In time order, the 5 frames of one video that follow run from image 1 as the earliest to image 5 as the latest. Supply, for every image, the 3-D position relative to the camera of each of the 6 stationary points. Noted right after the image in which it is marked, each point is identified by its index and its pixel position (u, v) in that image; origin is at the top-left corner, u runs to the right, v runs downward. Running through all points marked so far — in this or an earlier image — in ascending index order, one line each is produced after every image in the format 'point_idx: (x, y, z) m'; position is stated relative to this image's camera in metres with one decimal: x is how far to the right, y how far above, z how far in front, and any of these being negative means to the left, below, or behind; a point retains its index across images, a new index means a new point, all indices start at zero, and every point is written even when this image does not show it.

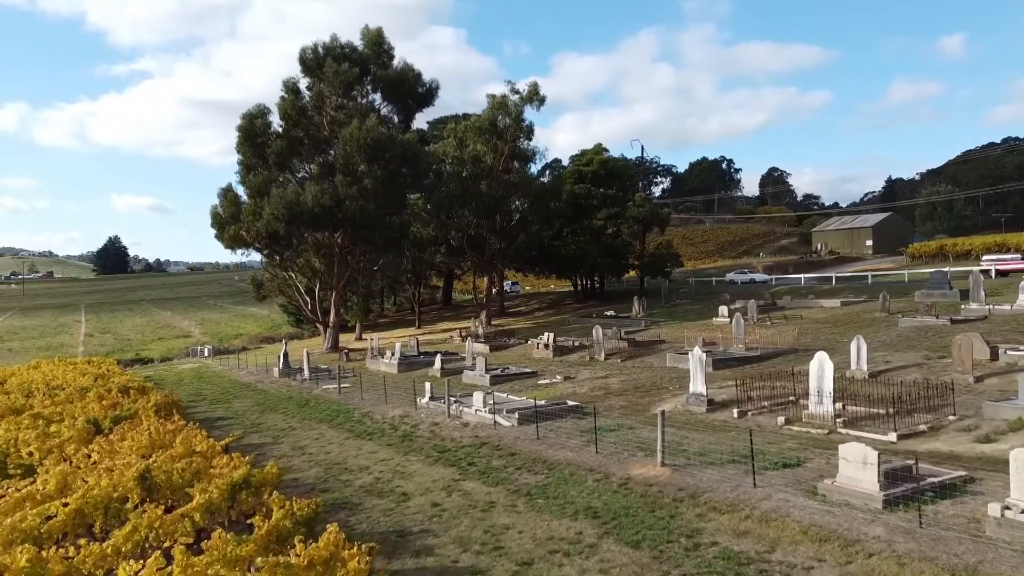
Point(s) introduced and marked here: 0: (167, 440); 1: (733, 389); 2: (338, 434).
0: (-6.2, -2.7, +14.5) m
1: (+5.0, -2.3, +18.2) m
2: (-4.0, -3.4, +19.1) m
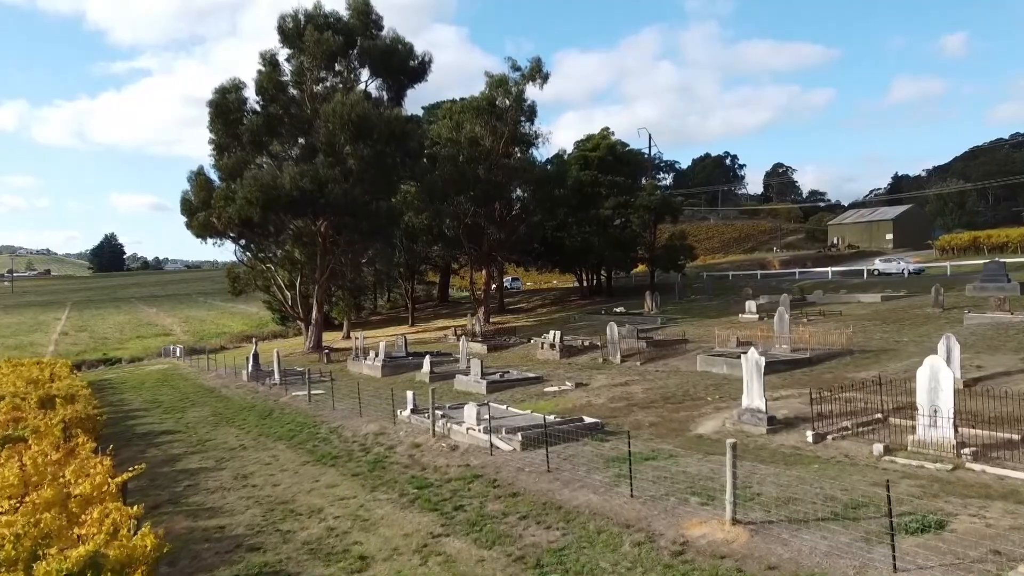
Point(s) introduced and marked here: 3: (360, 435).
0: (-6.1, -2.4, +10.7) m
1: (+5.0, -2.0, +14.3) m
2: (-4.0, -3.2, +15.2) m
3: (-3.0, -2.9, +16.2) m
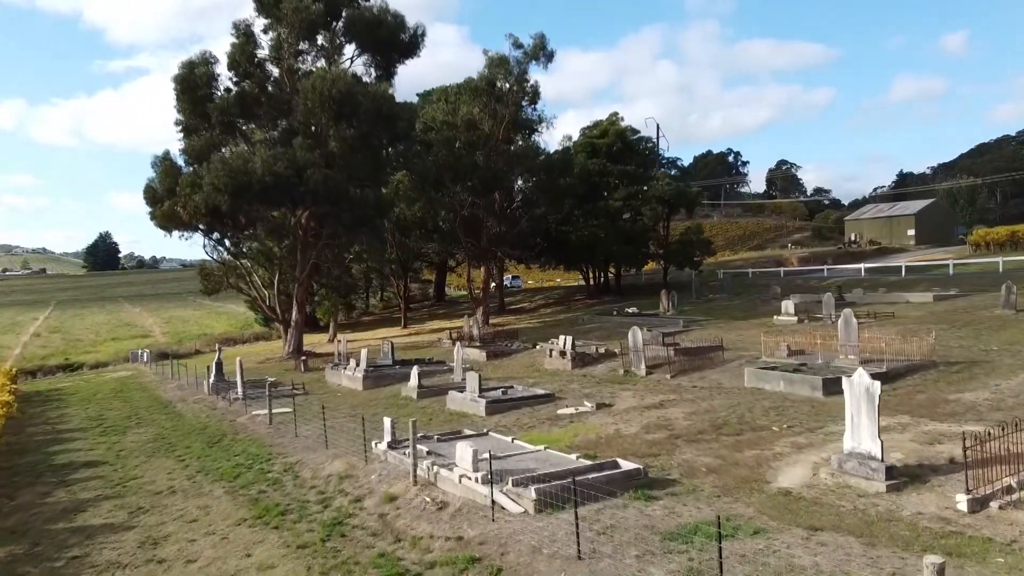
0: (-6.0, -2.4, +6.8) m
1: (+5.1, -2.0, +10.5) m
2: (-3.9, -3.1, +11.4) m
3: (-2.9, -2.9, +12.4) m
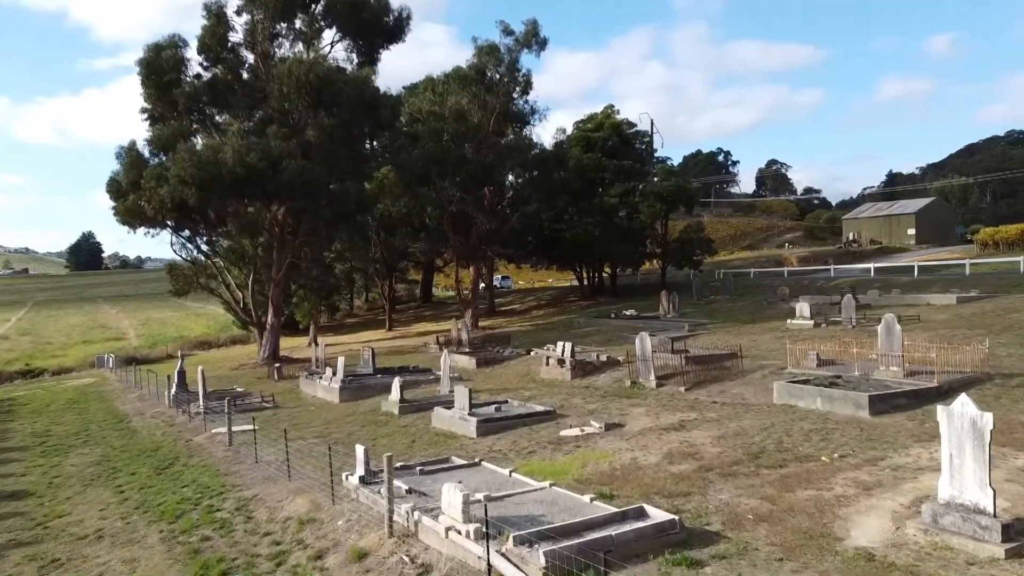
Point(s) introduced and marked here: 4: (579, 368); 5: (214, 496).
0: (-5.9, -2.4, +4.6) m
1: (+5.1, -2.0, +8.4) m
2: (-3.9, -3.1, +9.2) m
3: (-2.9, -2.9, +10.2) m
4: (+1.6, -1.9, +19.8) m
5: (-4.4, -3.1, +12.0) m
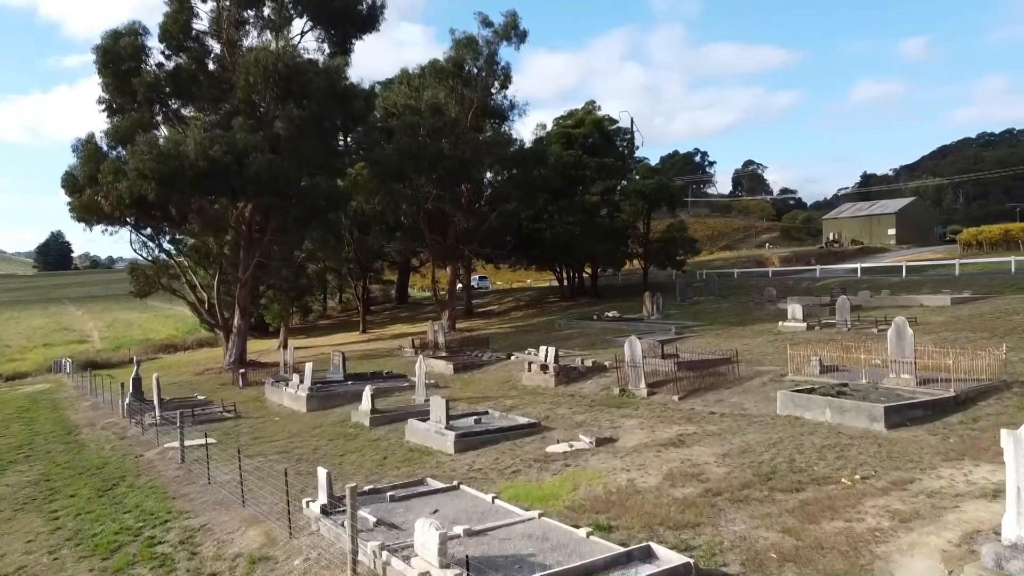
0: (-6.0, -2.4, +3.2) m
1: (+5.0, -2.0, +7.3) m
2: (-4.1, -3.2, +7.8) m
3: (-3.1, -2.9, +8.9) m
4: (+1.2, -2.0, +18.6) m
5: (-4.6, -3.1, +10.7) m
